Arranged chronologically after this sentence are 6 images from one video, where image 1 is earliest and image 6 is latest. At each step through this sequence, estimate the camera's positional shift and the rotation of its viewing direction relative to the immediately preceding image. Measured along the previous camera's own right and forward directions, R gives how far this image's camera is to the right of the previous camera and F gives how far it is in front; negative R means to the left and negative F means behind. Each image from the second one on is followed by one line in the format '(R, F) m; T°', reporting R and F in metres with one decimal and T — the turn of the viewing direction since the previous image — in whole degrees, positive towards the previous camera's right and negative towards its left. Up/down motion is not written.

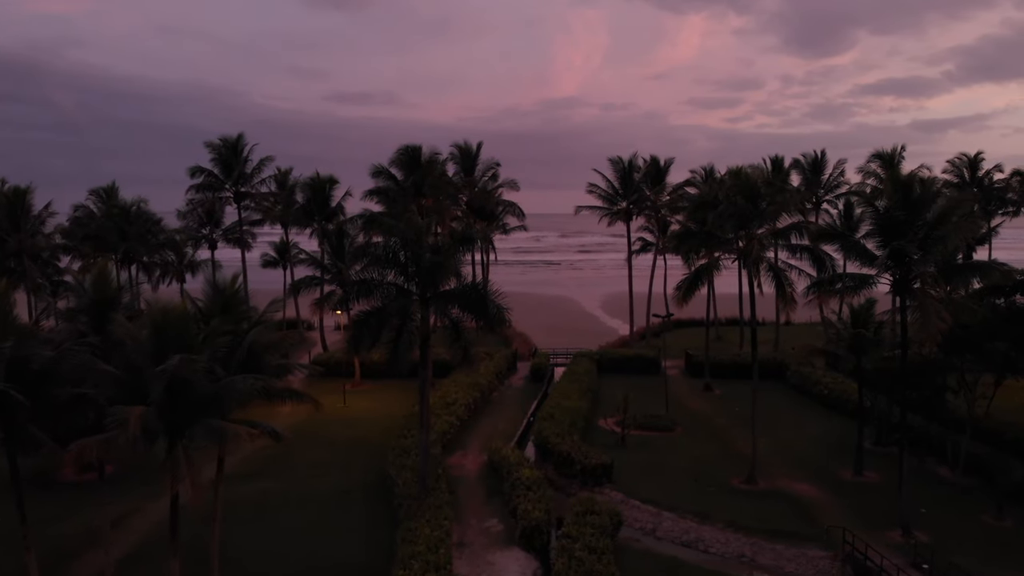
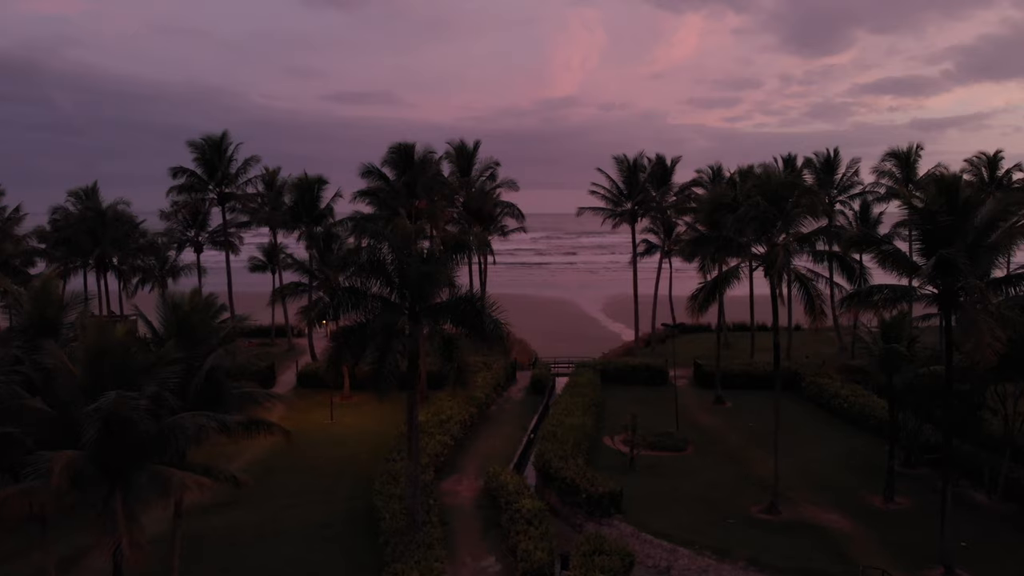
(0.0, +1.7) m; 0°
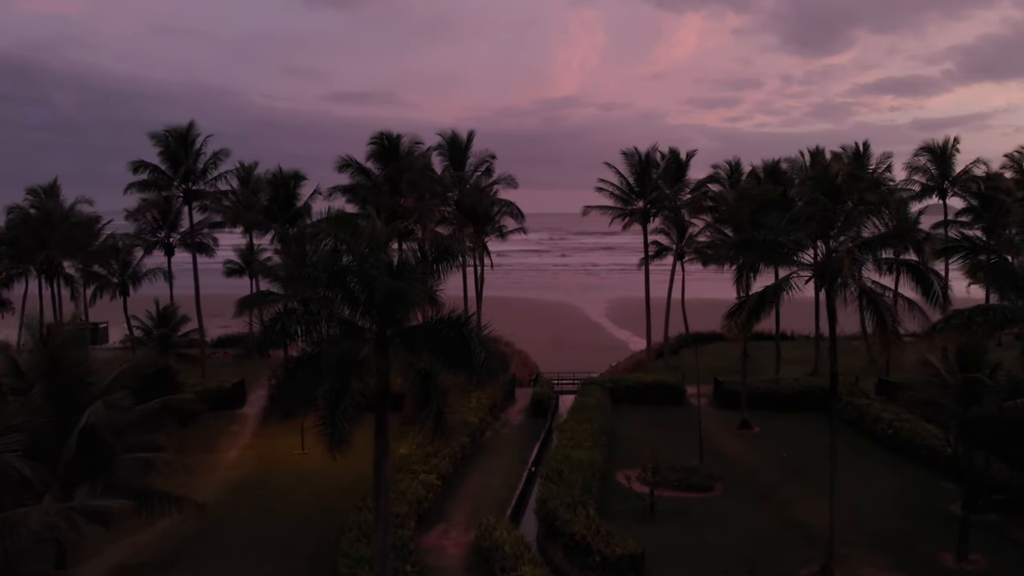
(+0.1, +3.1) m; 0°
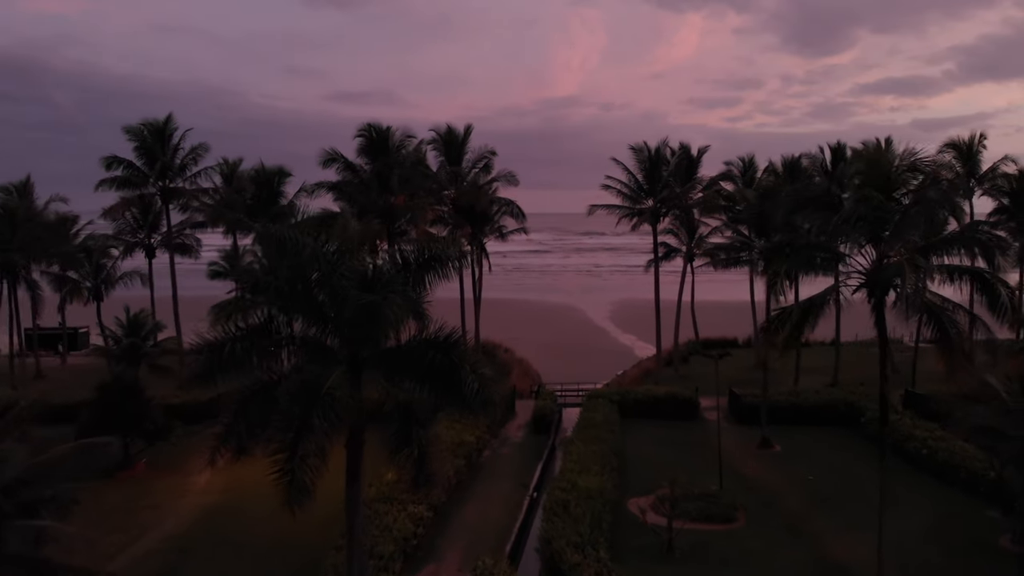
(0.0, +1.9) m; 0°
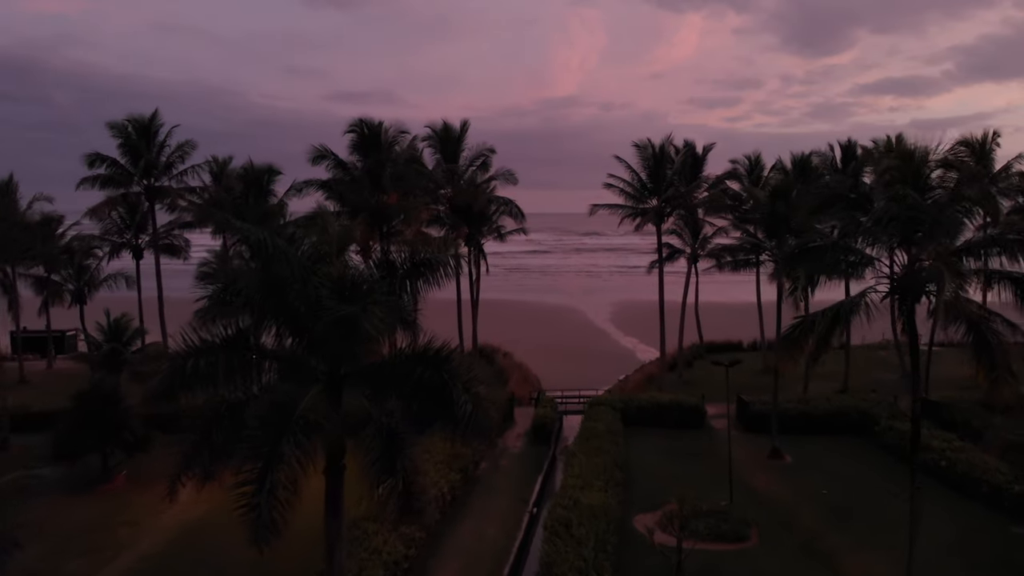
(0.0, +1.0) m; 0°
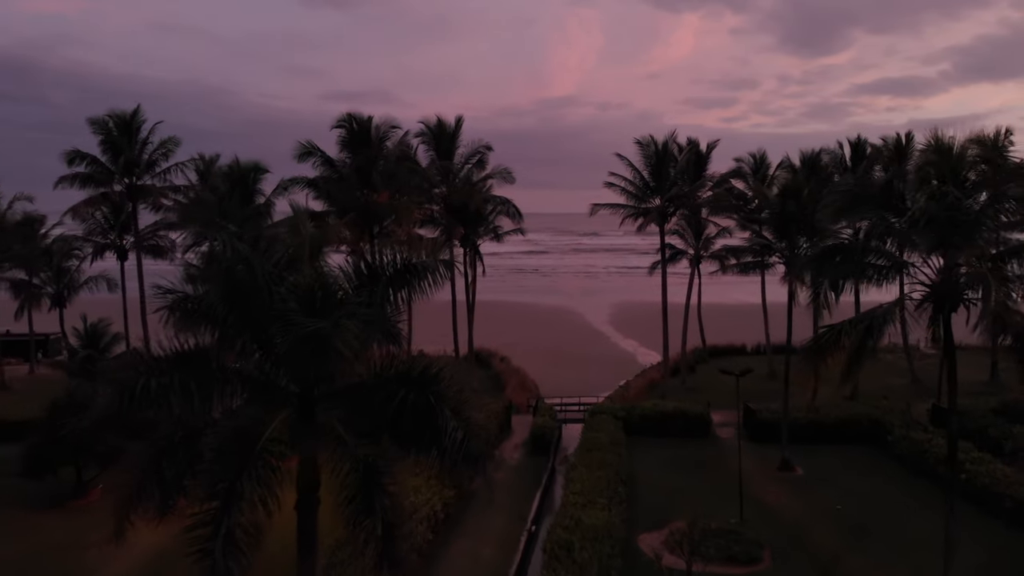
(0.0, +1.0) m; 0°
